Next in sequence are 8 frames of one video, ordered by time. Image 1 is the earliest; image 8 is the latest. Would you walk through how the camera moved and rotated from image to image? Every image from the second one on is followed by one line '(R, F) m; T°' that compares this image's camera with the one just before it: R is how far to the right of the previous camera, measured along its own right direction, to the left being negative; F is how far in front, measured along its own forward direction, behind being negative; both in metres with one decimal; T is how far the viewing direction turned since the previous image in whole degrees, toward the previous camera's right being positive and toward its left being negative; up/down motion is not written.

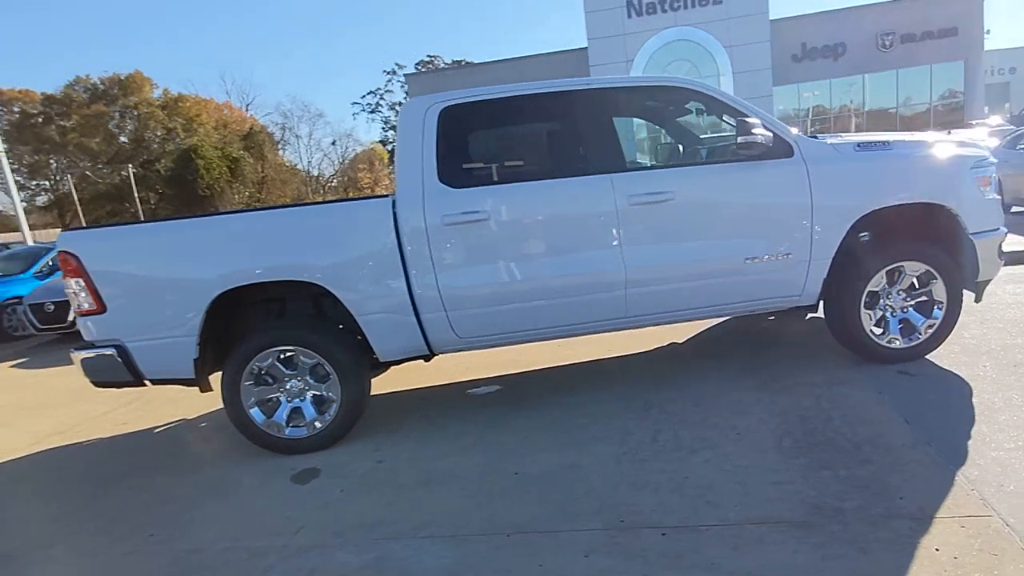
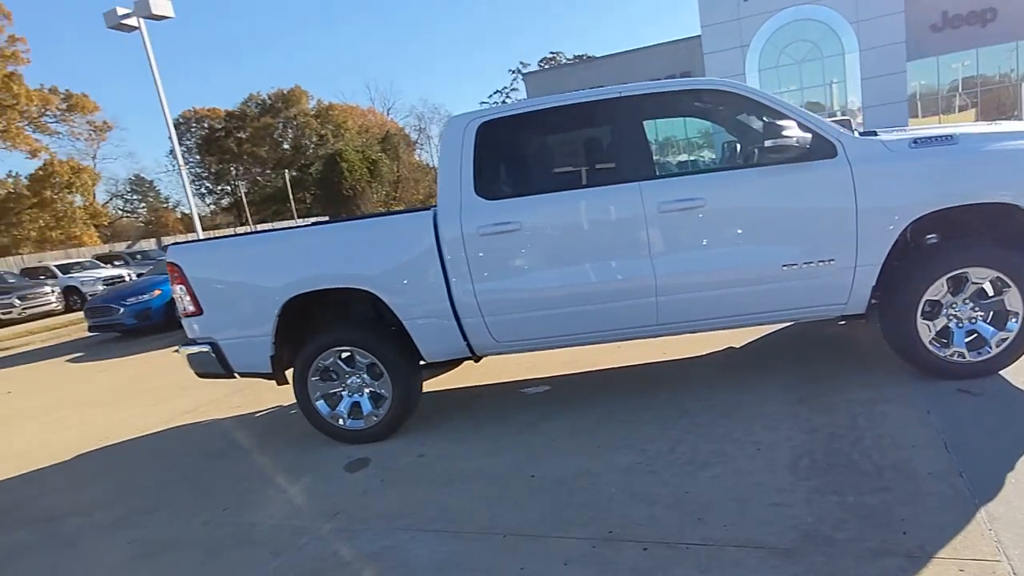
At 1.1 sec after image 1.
(+0.7, -0.1) m; -12°
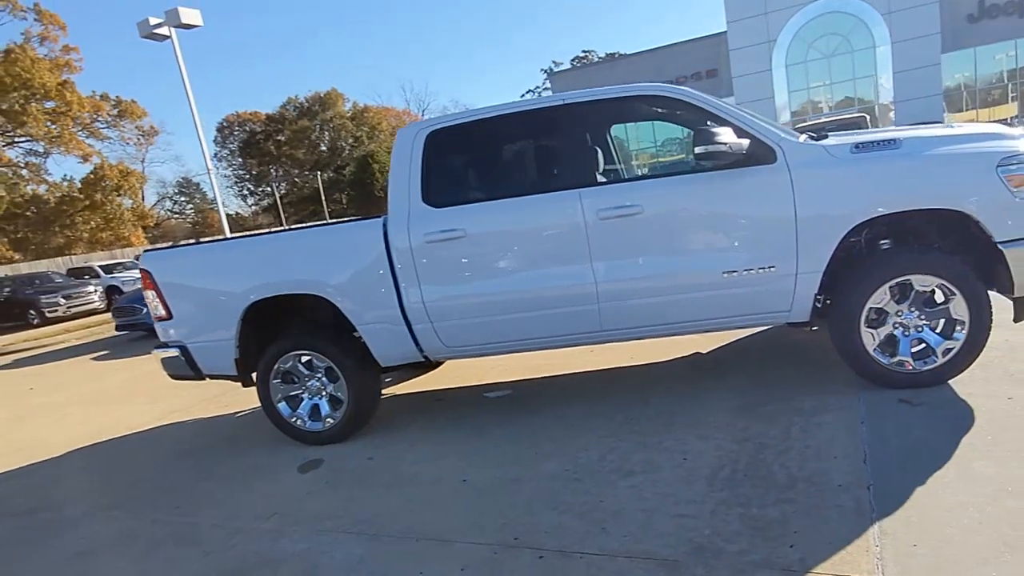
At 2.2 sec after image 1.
(+0.6, 0.0) m; -3°
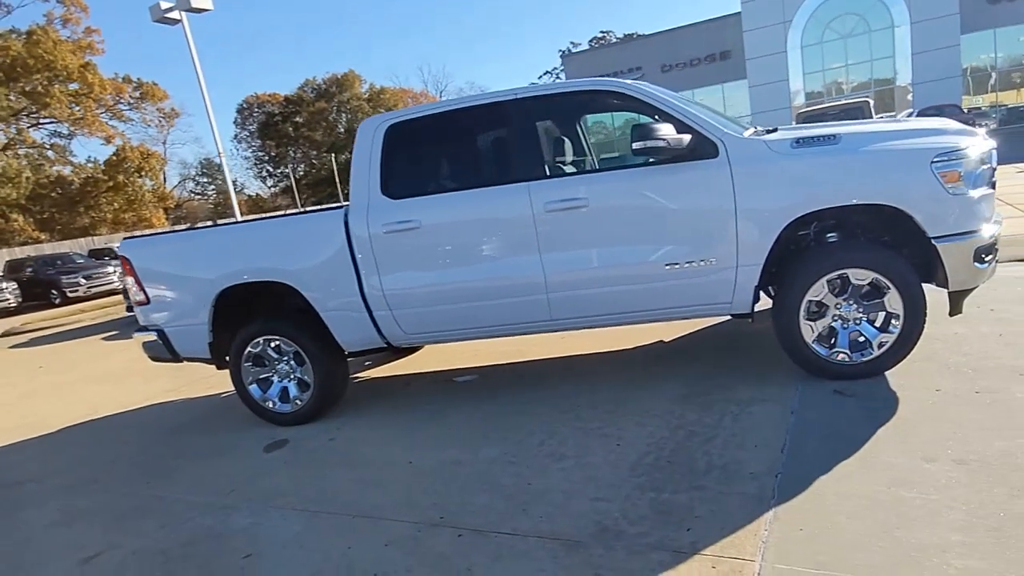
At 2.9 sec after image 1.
(+0.4, -0.1) m; -2°
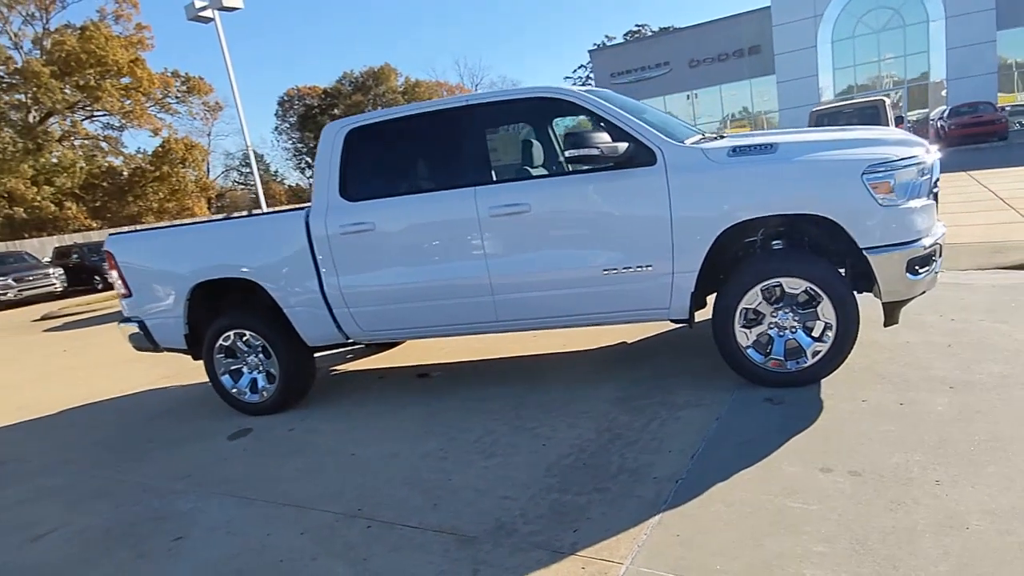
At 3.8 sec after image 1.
(+0.6, -0.1) m; -3°
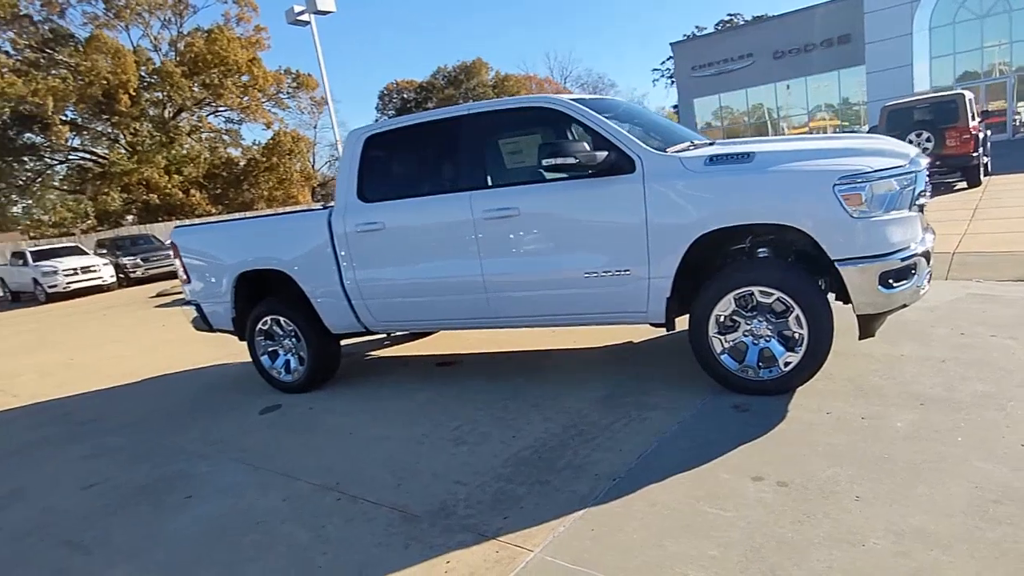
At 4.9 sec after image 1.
(+0.7, -0.2) m; -8°
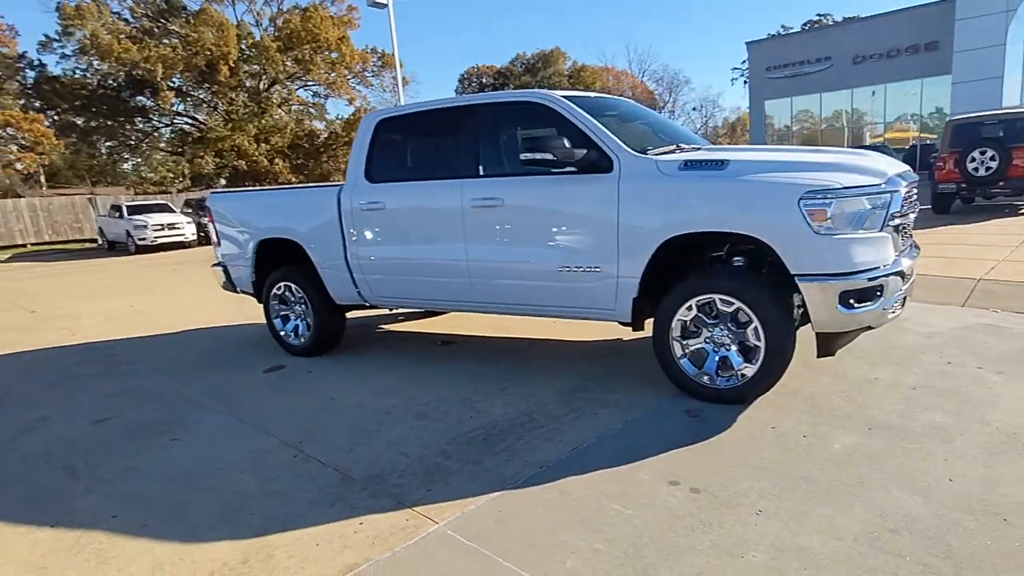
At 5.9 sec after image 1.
(+0.6, -0.1) m; -6°
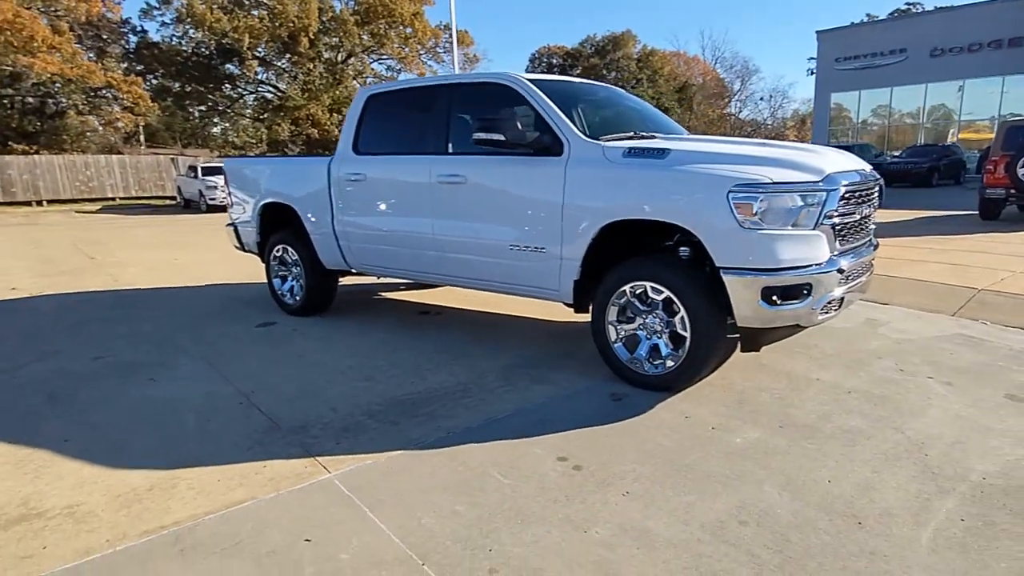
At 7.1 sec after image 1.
(+0.8, -0.1) m; -6°
